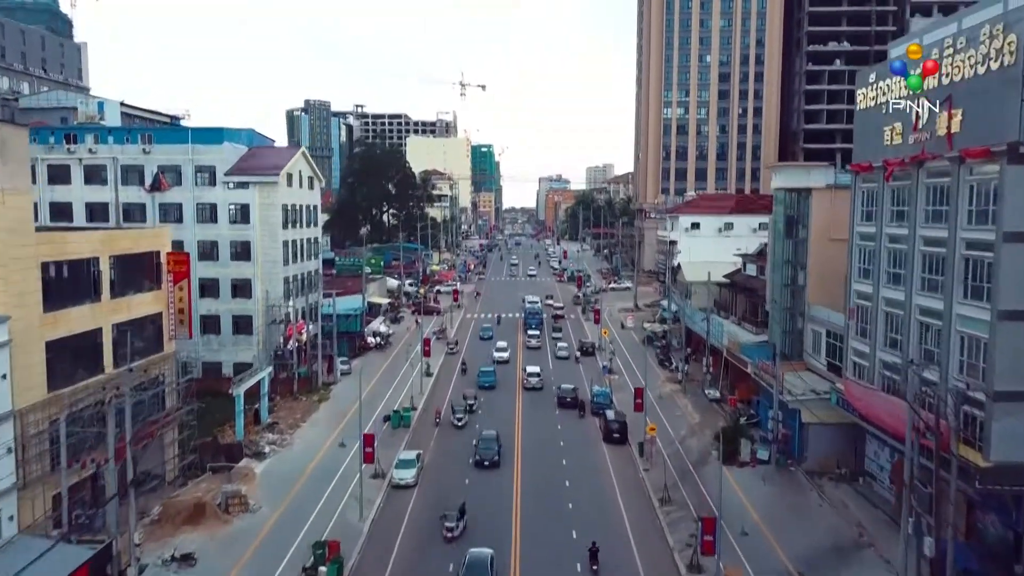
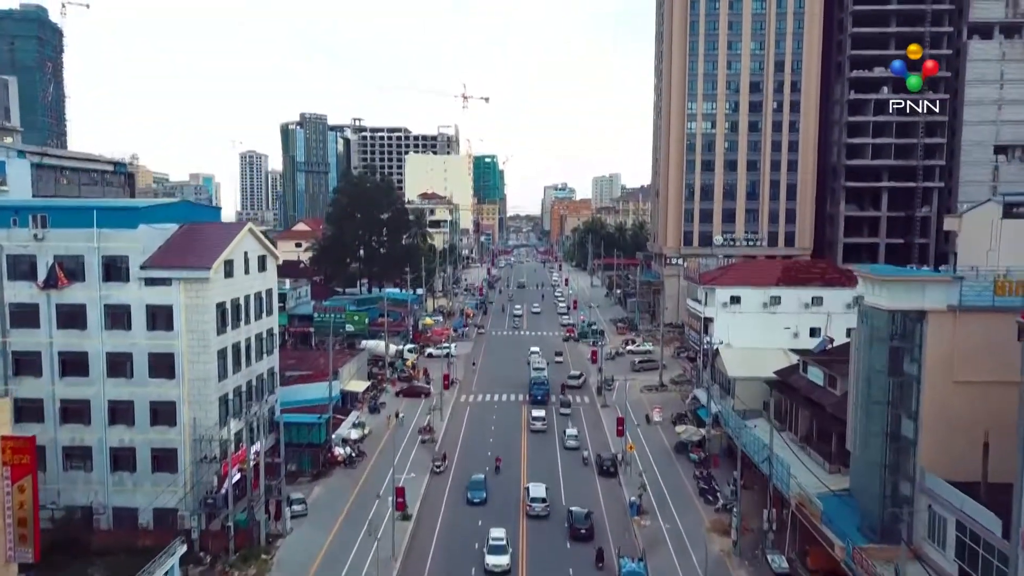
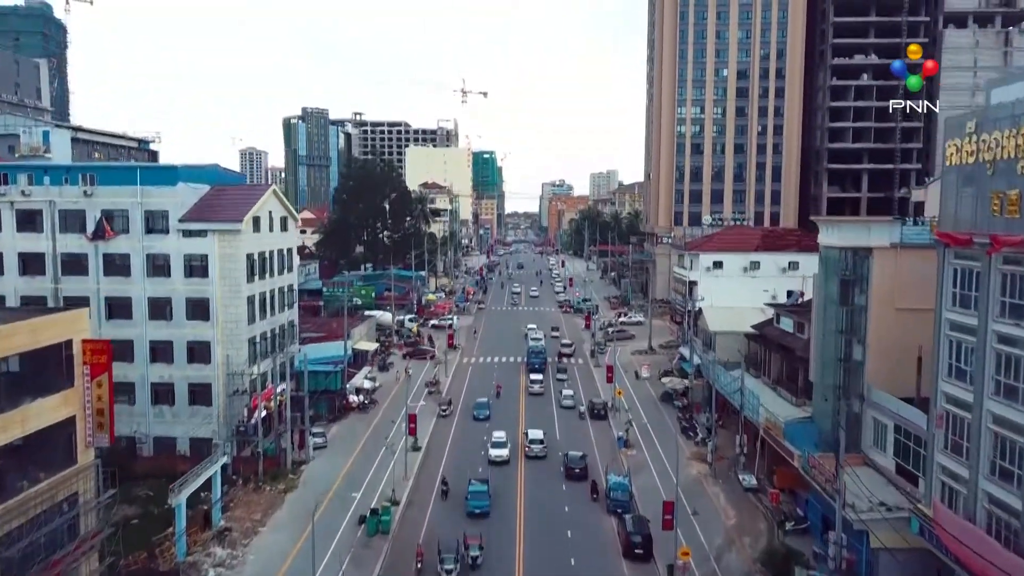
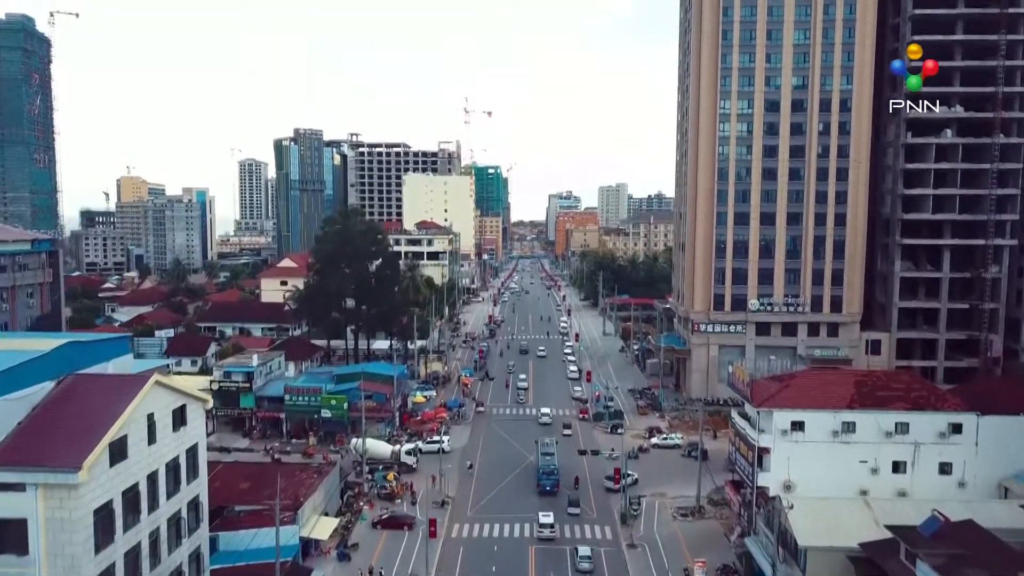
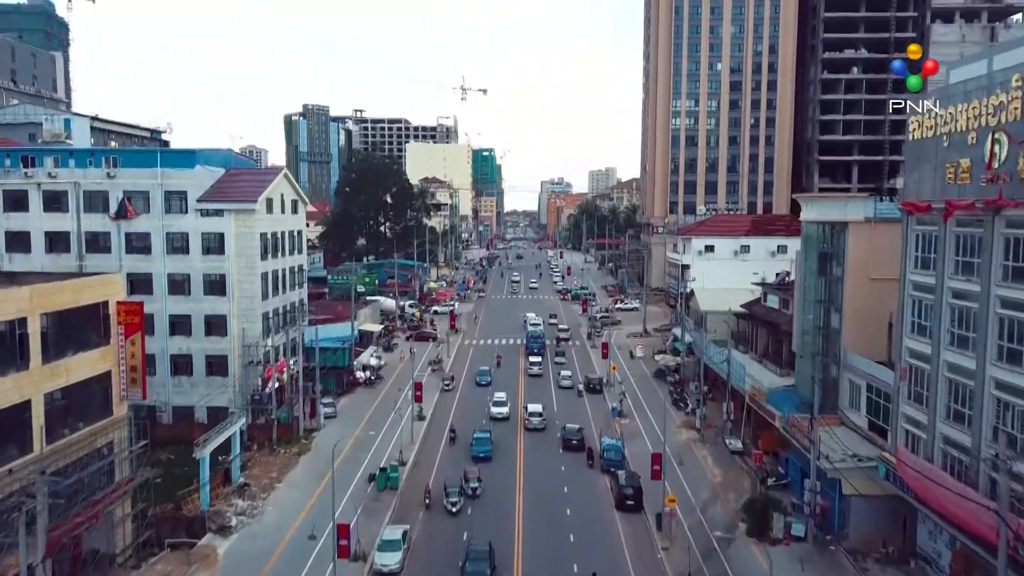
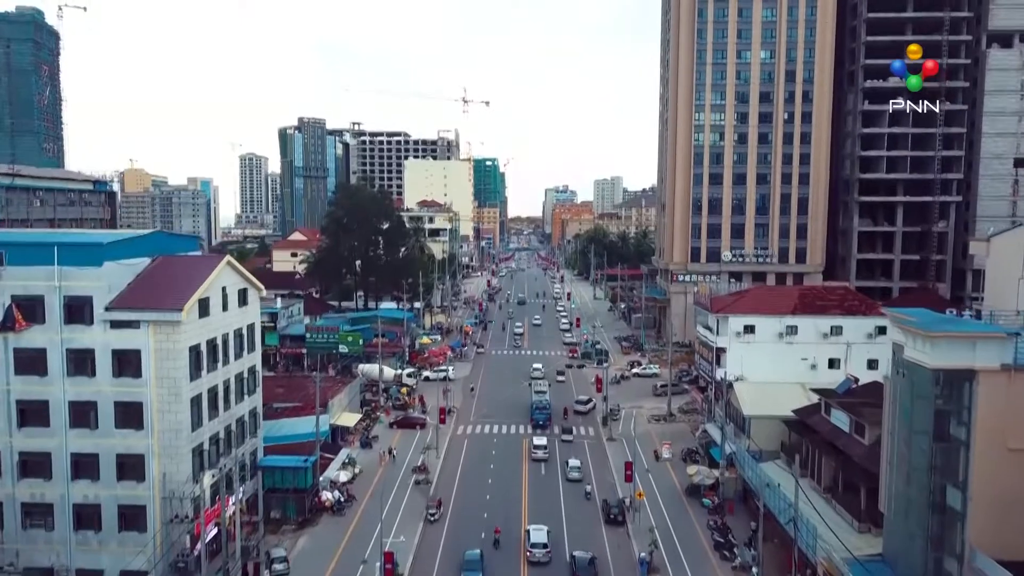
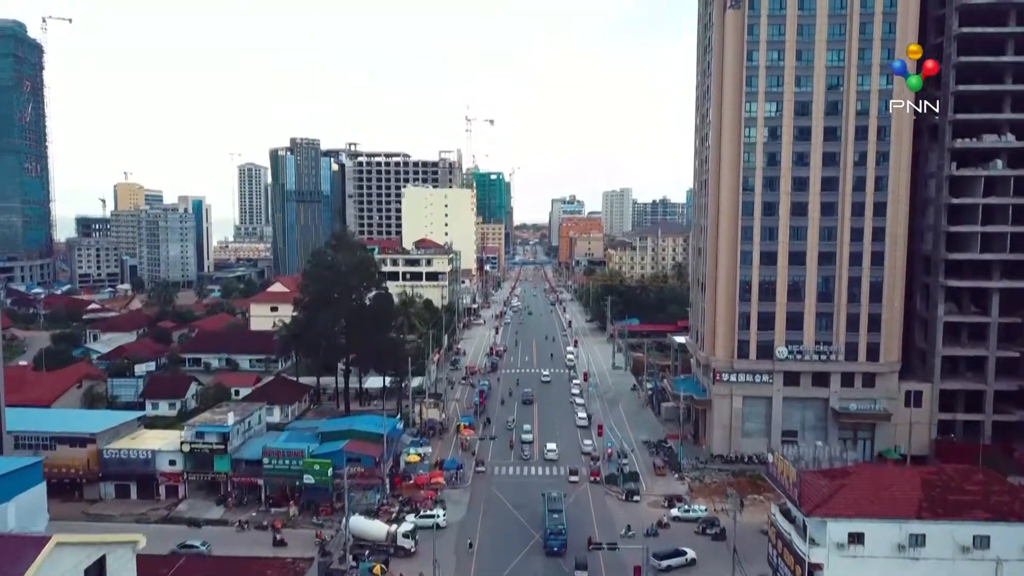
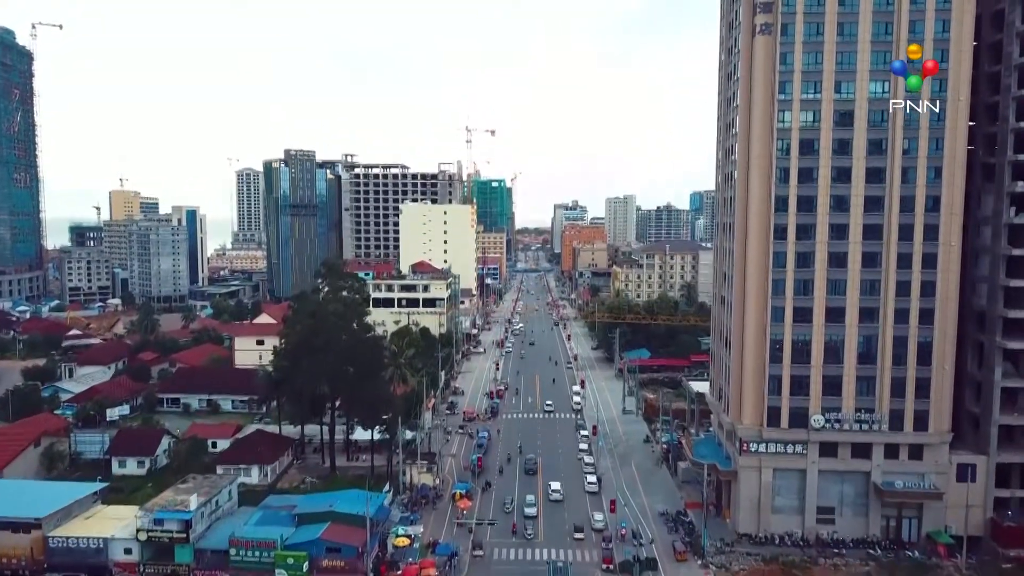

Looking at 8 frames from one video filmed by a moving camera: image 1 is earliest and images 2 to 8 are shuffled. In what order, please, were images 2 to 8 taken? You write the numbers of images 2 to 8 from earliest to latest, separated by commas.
5, 3, 2, 6, 4, 7, 8
